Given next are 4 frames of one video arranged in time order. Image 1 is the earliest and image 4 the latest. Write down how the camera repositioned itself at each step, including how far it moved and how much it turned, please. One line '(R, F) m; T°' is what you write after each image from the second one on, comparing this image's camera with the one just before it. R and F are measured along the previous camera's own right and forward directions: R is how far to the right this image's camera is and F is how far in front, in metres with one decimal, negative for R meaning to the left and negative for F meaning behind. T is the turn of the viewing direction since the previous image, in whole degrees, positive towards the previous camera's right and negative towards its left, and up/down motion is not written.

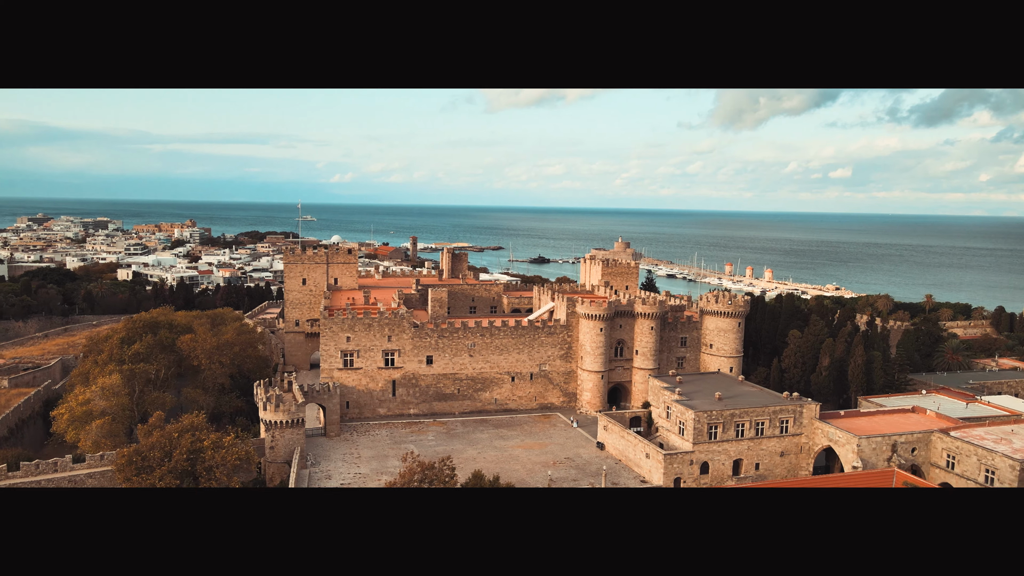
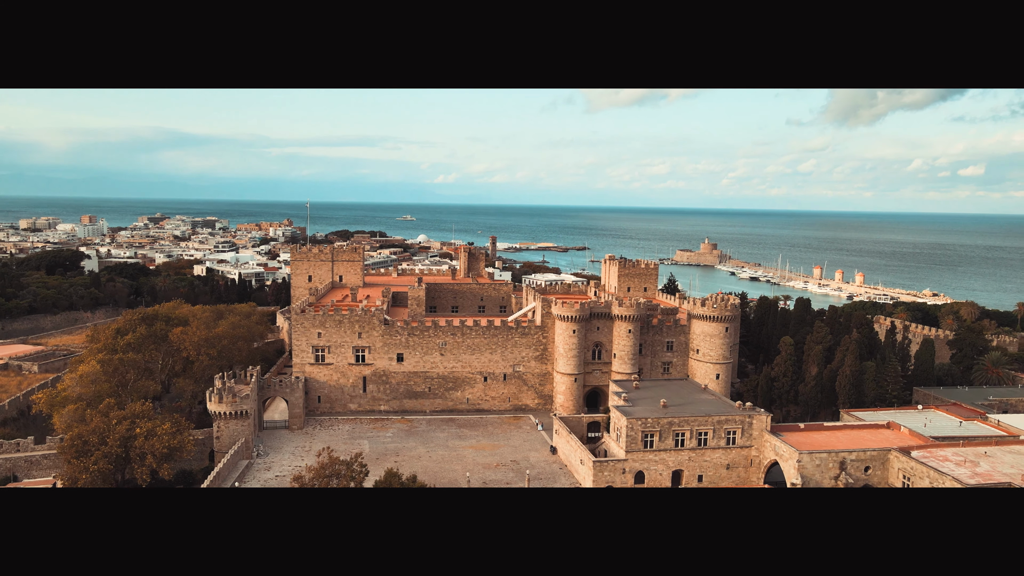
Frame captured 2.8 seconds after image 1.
(+5.3, +0.7) m; -7°
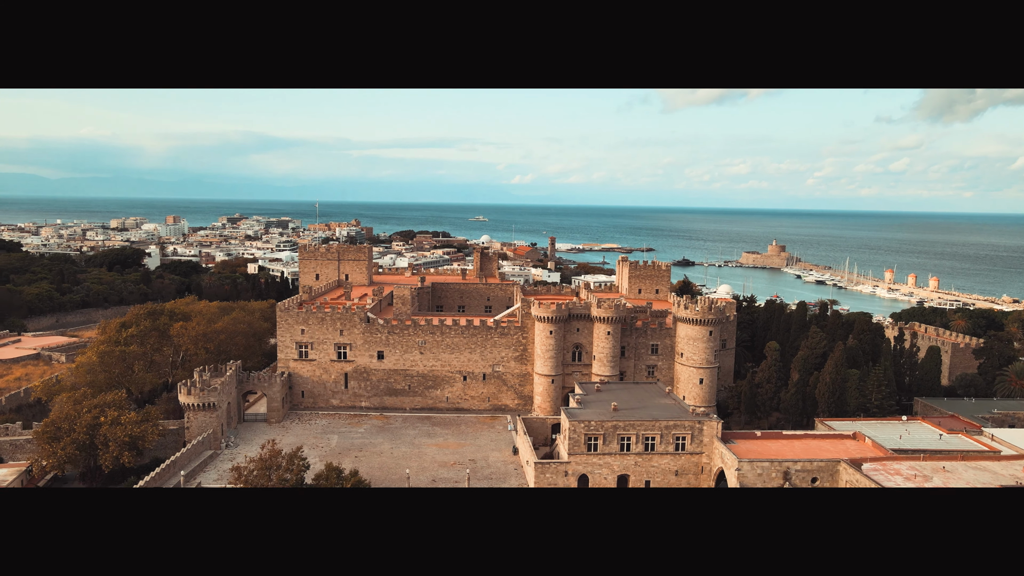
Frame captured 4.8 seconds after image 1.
(+4.0, +0.1) m; -5°
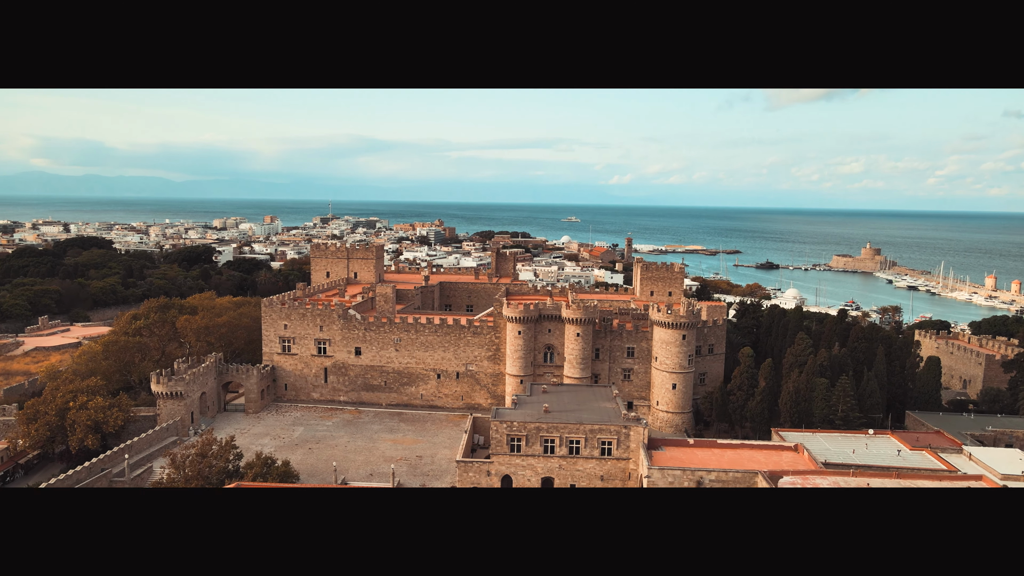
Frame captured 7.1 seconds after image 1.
(+5.2, +0.1) m; -7°
